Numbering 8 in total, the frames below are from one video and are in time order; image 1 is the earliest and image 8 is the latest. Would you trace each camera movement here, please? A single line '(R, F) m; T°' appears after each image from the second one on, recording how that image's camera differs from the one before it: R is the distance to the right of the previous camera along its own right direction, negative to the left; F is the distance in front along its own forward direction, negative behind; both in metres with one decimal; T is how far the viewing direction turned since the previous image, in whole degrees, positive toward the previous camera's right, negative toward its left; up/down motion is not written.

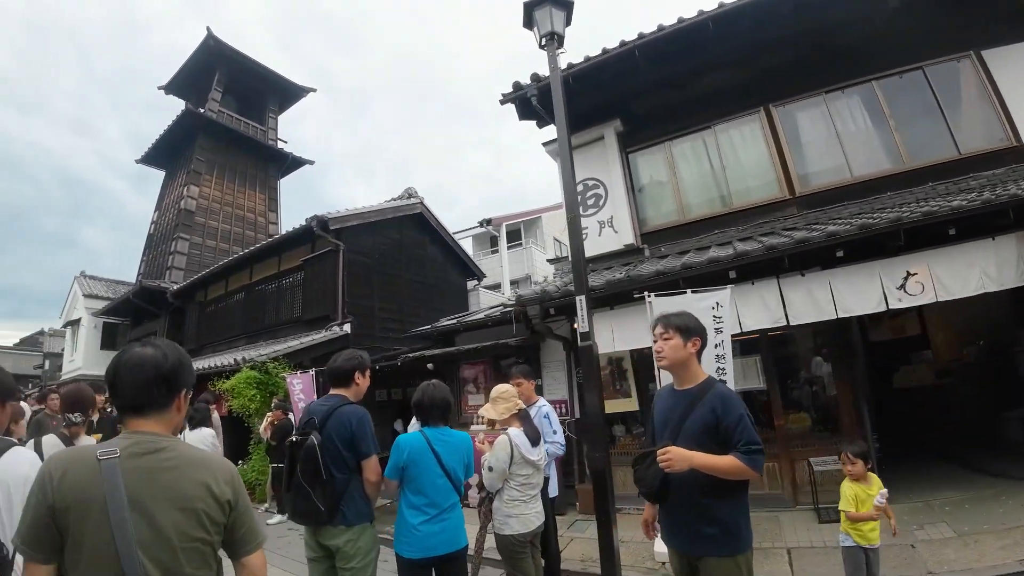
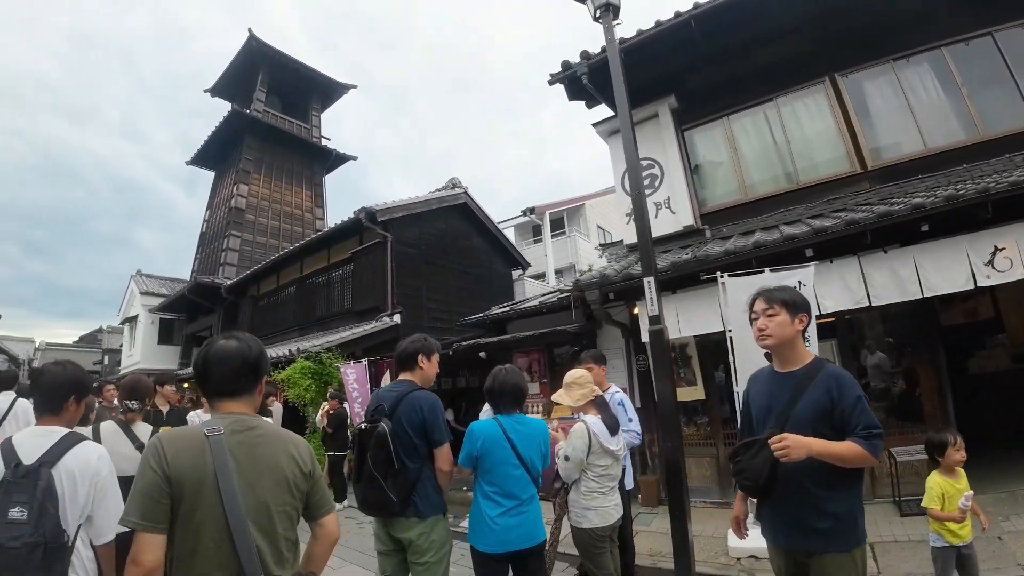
(-0.3, +0.3) m; -4°
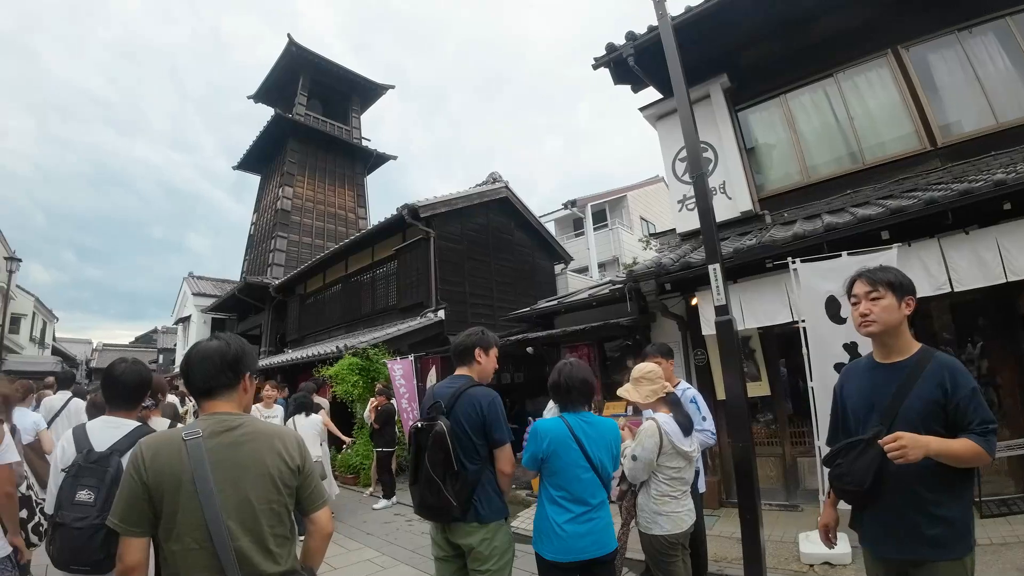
(-0.2, +0.3) m; -4°
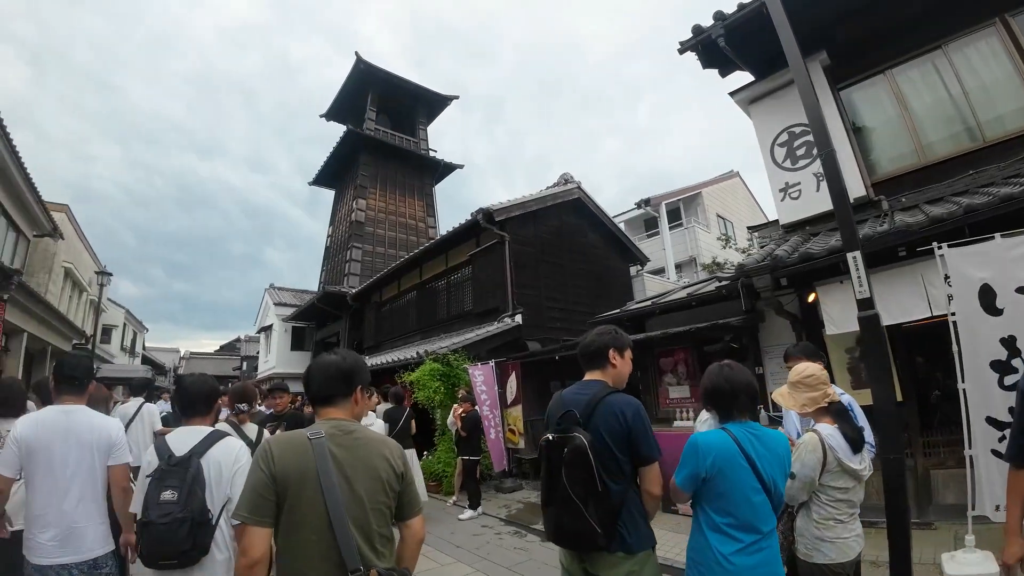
(-0.4, +0.3) m; -7°
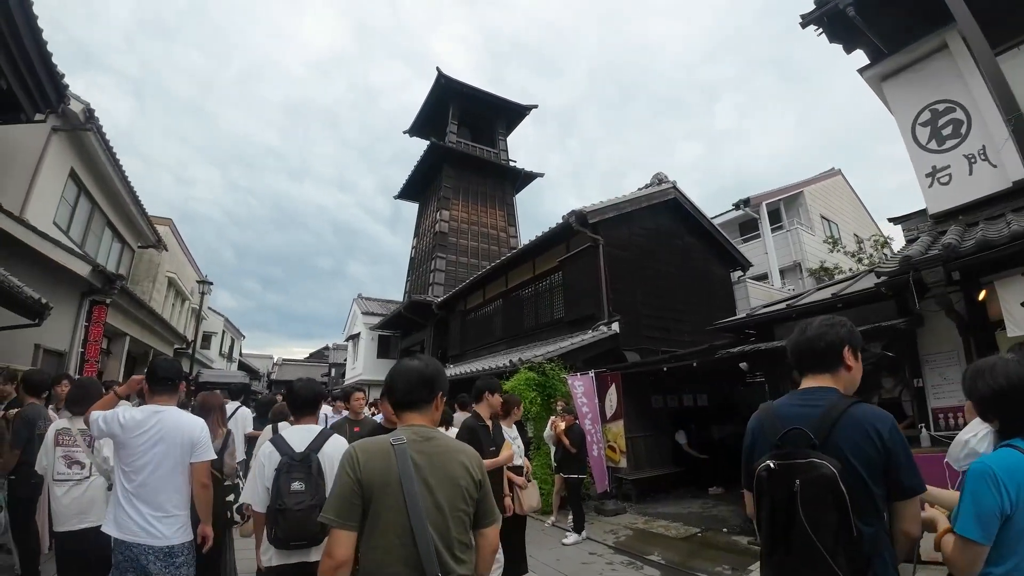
(-0.5, +0.4) m; -8°
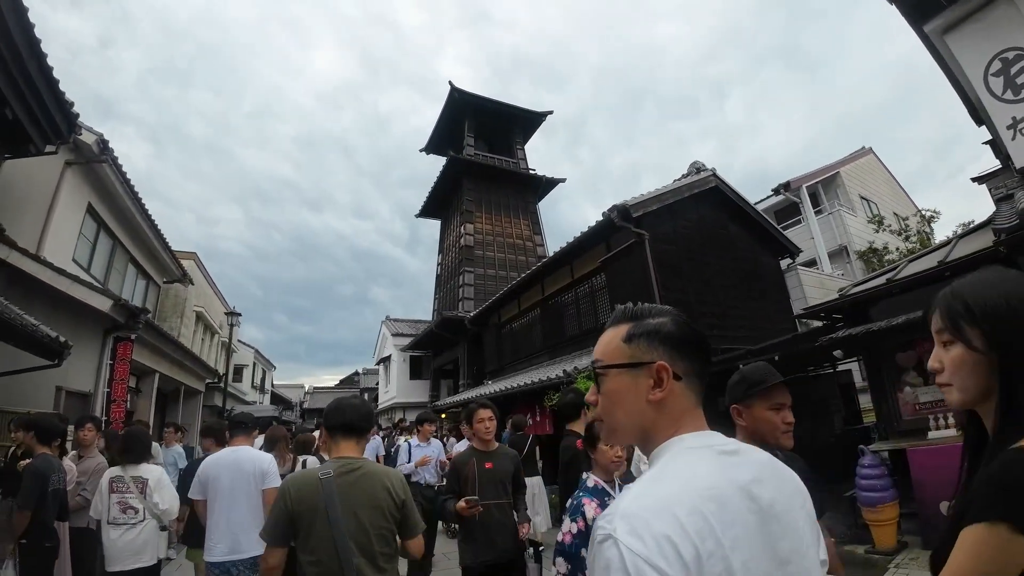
(-0.5, +0.6) m; -2°
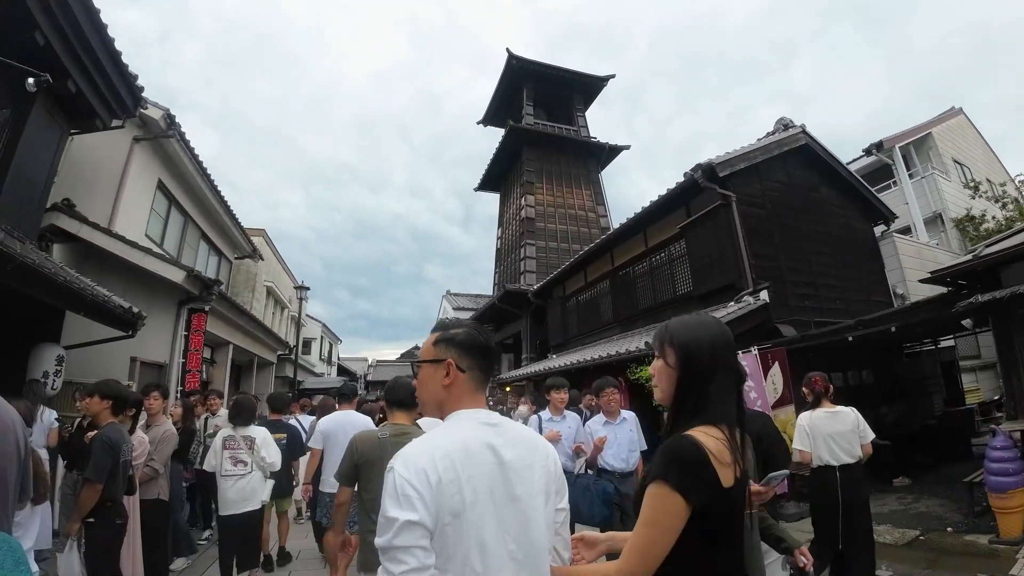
(-0.3, +0.5) m; -6°
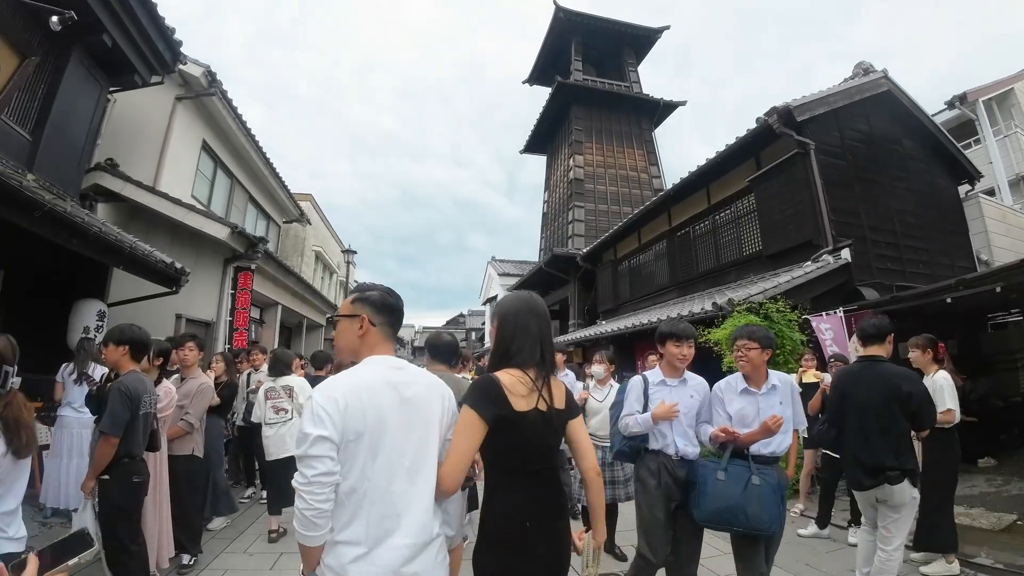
(-0.1, +0.4) m; -5°
